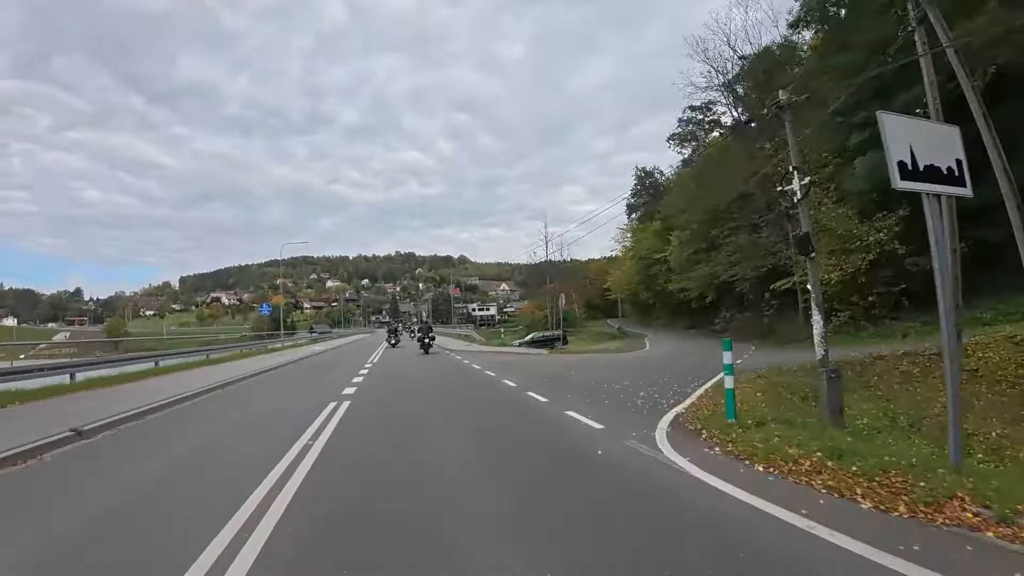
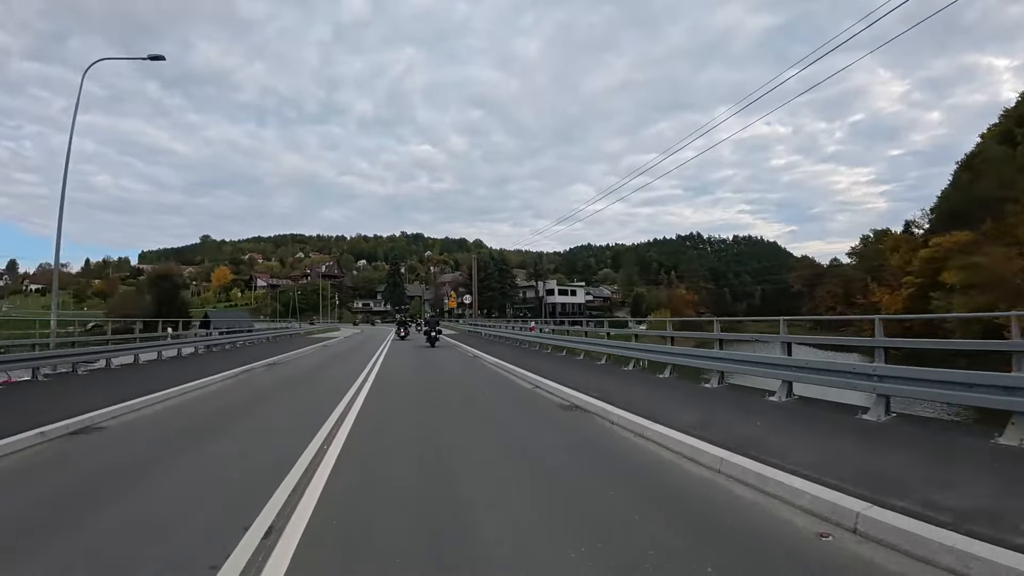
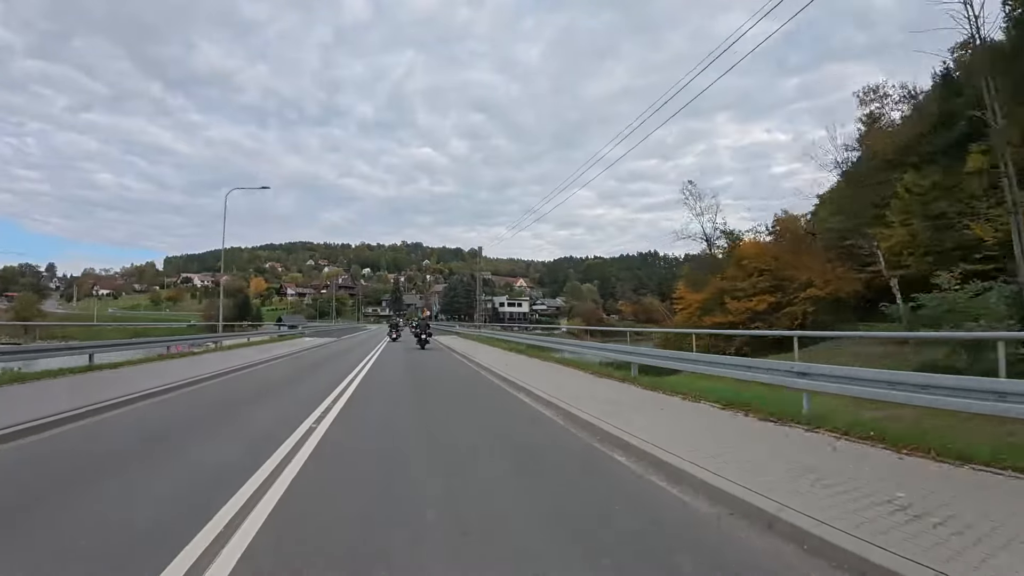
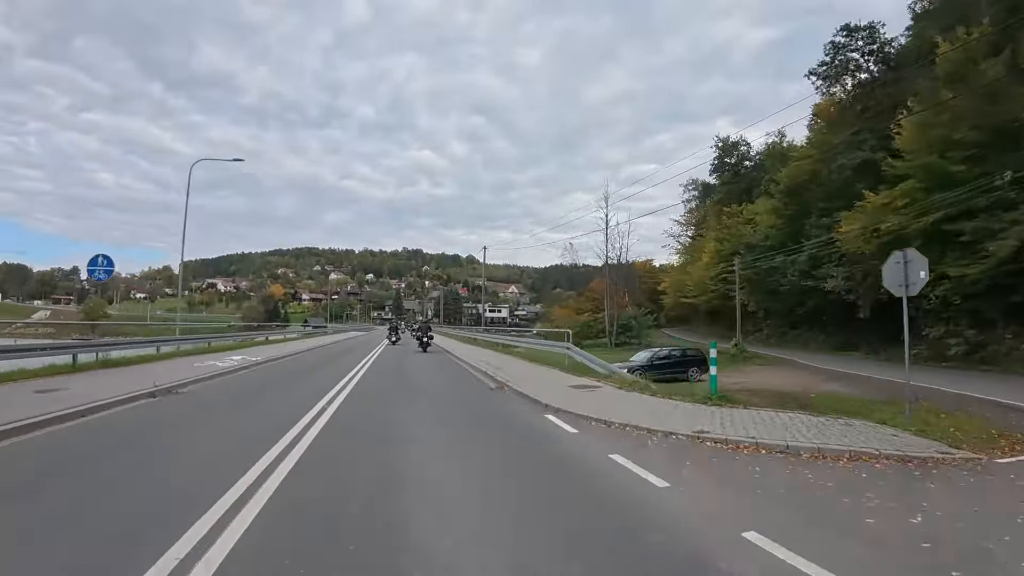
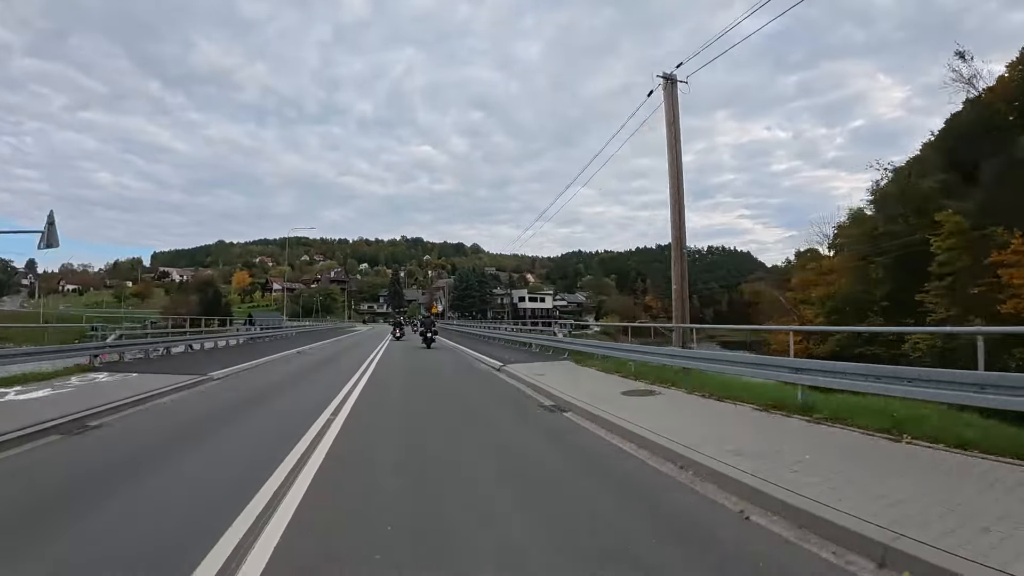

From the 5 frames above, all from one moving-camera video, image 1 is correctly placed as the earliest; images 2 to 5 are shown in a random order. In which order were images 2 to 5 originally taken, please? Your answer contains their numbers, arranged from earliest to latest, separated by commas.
4, 3, 5, 2
